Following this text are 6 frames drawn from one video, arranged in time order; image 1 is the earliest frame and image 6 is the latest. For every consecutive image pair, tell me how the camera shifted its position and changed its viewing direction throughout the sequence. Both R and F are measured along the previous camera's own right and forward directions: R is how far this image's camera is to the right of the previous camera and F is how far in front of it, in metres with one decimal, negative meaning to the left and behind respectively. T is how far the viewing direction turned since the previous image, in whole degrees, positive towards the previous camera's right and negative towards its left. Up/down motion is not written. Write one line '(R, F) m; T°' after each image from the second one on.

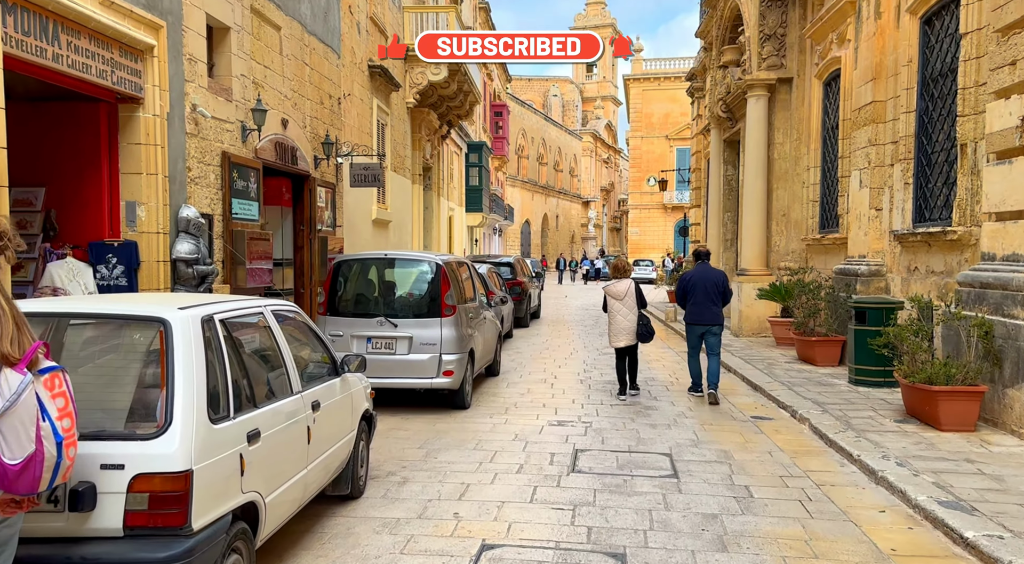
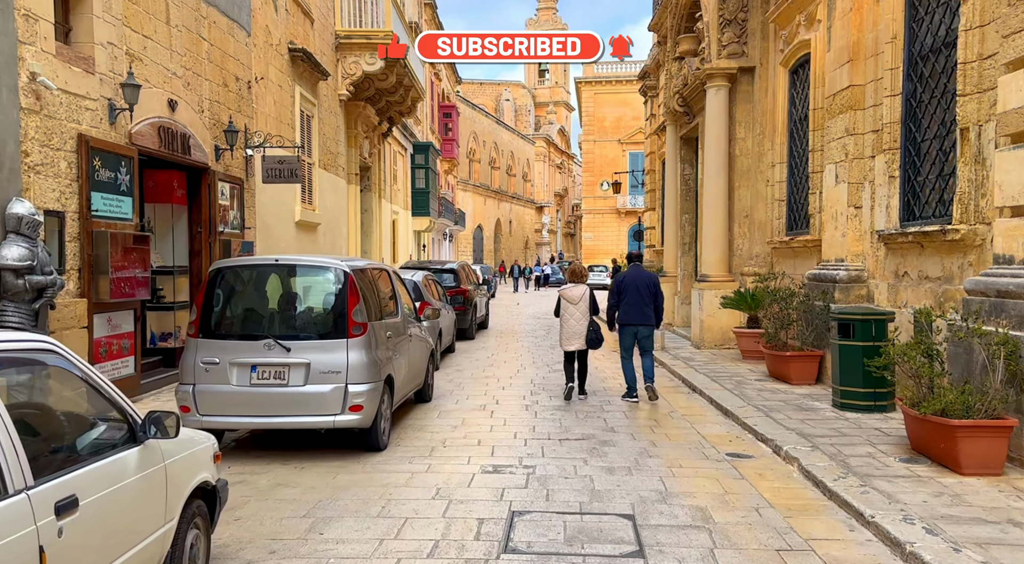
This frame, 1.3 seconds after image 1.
(+0.2, +1.5) m; +3°
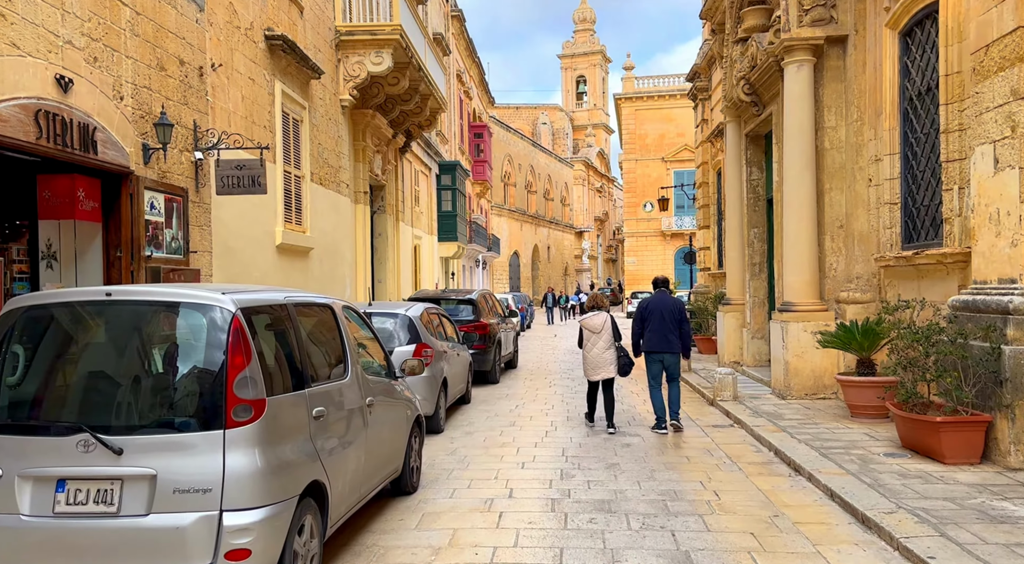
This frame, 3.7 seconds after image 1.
(+0.2, +2.8) m; -3°
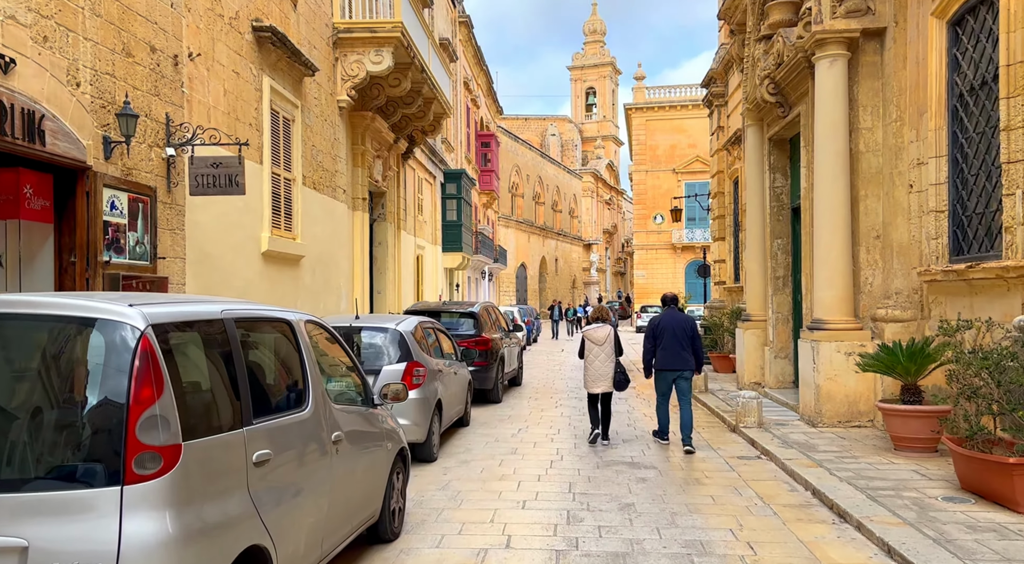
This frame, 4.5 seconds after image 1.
(0.0, +0.9) m; -1°
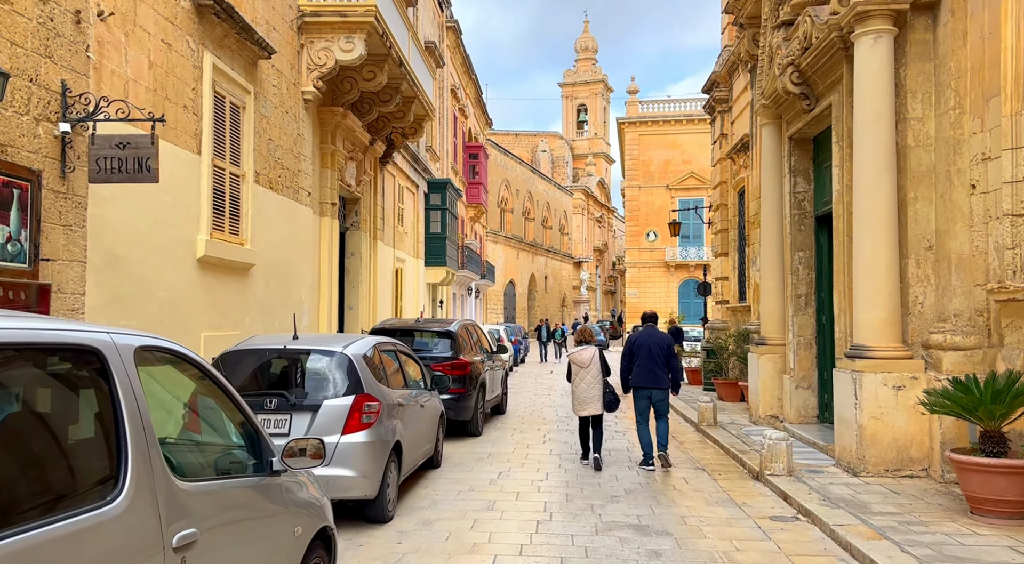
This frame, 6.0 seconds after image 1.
(+0.1, +1.7) m; +1°
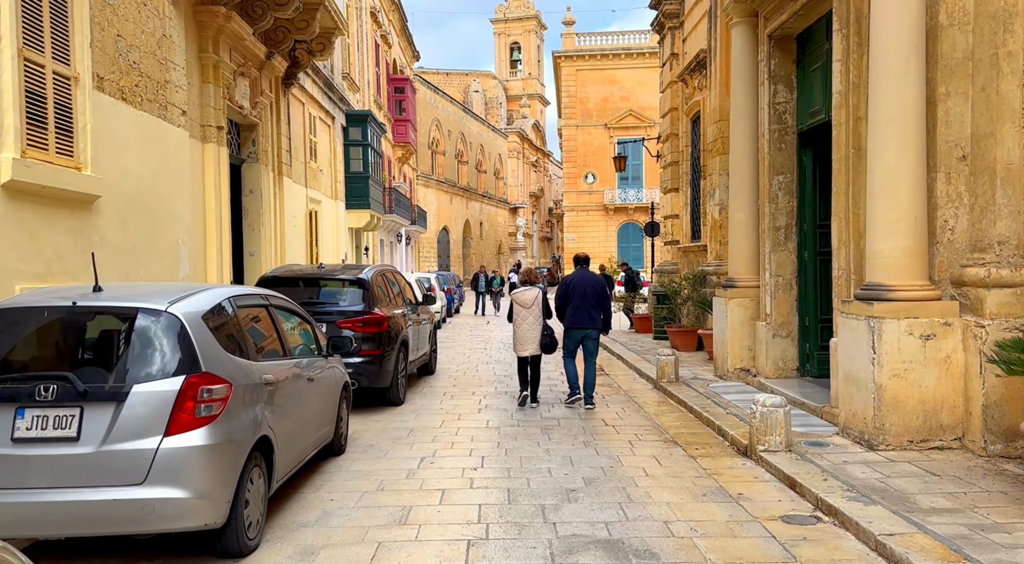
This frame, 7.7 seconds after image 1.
(+0.1, +2.0) m; +4°
